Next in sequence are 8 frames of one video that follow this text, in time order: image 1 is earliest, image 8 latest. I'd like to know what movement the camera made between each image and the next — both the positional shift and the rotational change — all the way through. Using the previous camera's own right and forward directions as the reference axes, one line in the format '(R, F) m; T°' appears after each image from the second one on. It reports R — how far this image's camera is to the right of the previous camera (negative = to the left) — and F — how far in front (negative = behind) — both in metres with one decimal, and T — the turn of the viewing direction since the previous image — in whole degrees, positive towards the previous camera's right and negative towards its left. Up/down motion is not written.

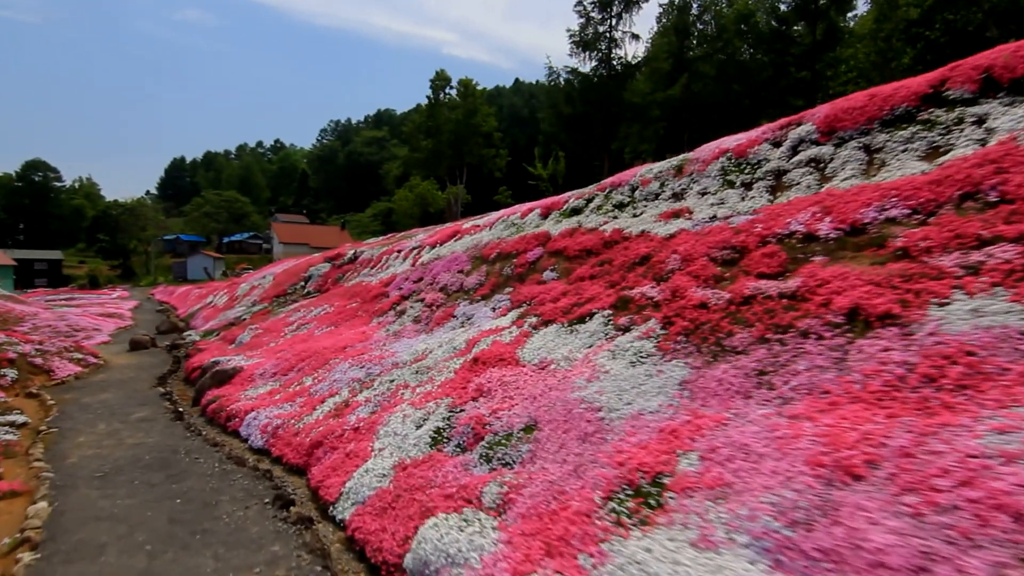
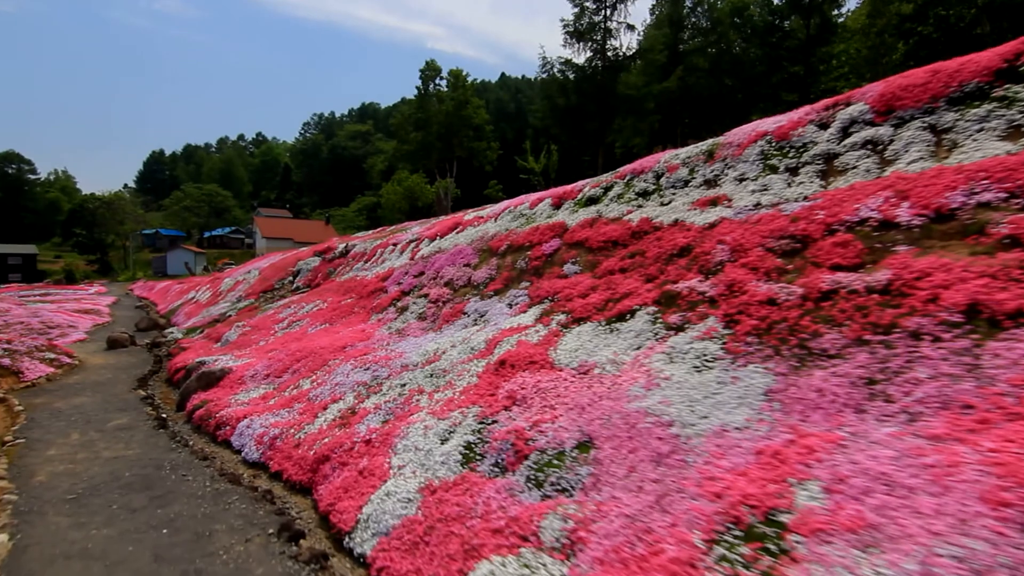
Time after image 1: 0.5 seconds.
(-1.2, +1.8) m; +2°
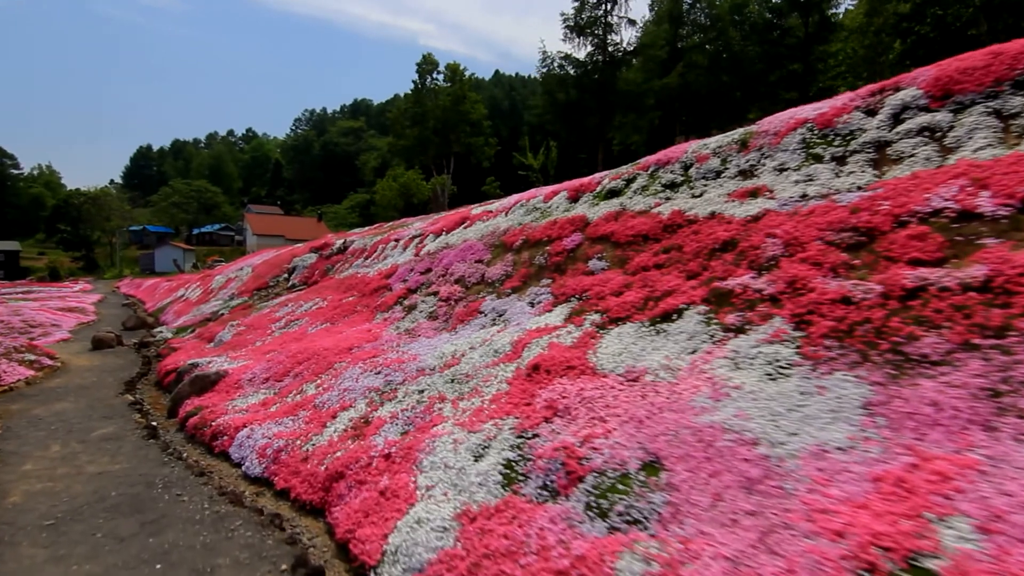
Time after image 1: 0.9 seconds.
(-1.0, +1.4) m; +1°
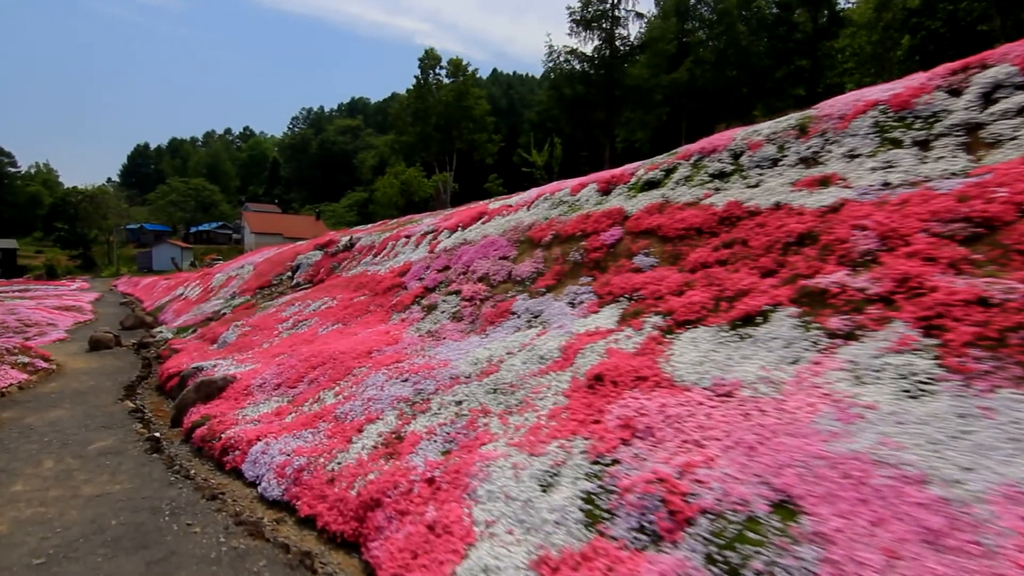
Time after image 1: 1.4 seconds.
(-1.2, +1.7) m; 0°
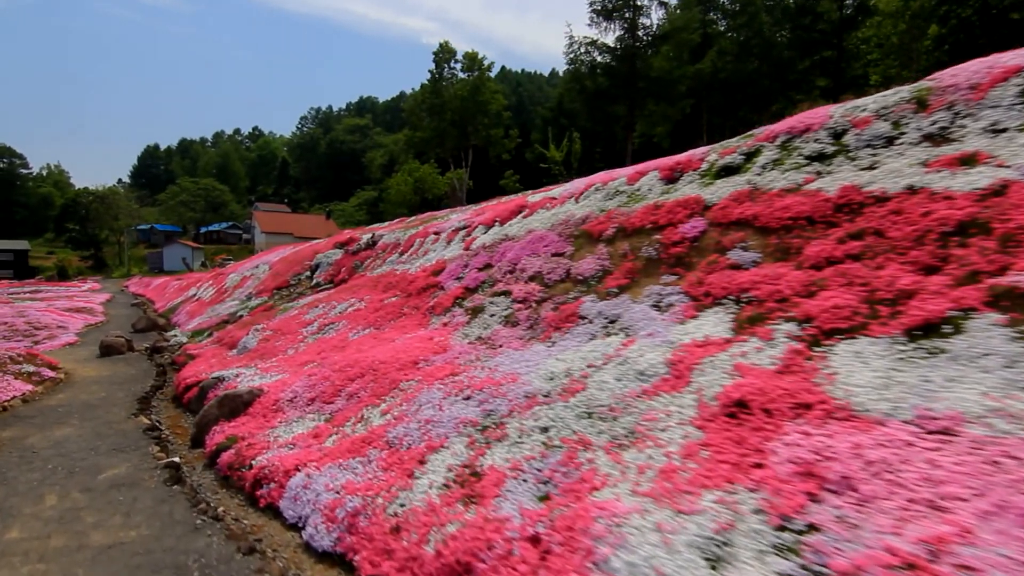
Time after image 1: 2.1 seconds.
(-1.7, +2.3) m; -1°
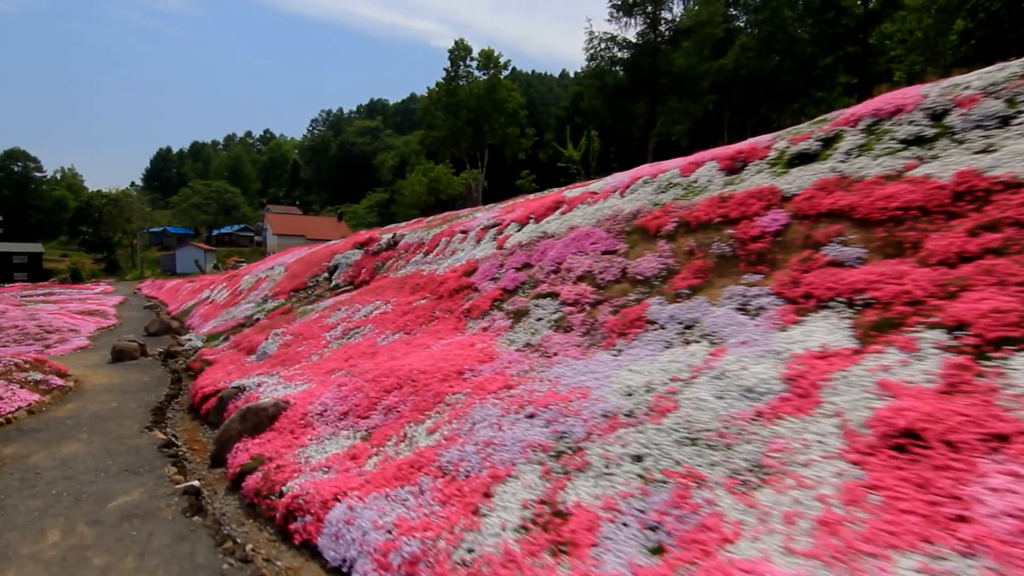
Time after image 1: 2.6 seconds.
(-1.2, +1.7) m; -1°
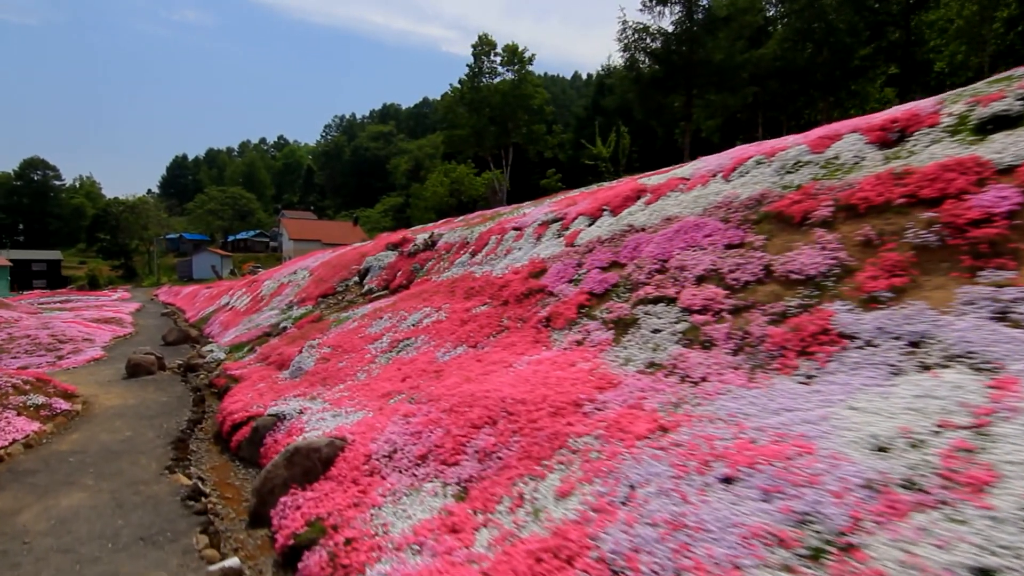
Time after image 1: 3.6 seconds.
(-2.3, +3.4) m; -1°
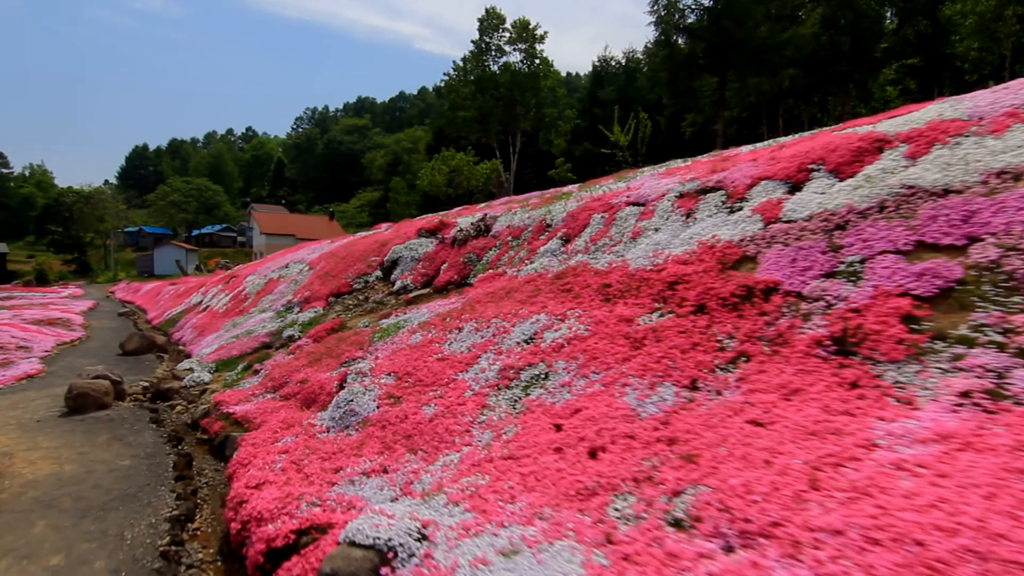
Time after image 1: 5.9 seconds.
(-4.8, +7.5) m; +3°
